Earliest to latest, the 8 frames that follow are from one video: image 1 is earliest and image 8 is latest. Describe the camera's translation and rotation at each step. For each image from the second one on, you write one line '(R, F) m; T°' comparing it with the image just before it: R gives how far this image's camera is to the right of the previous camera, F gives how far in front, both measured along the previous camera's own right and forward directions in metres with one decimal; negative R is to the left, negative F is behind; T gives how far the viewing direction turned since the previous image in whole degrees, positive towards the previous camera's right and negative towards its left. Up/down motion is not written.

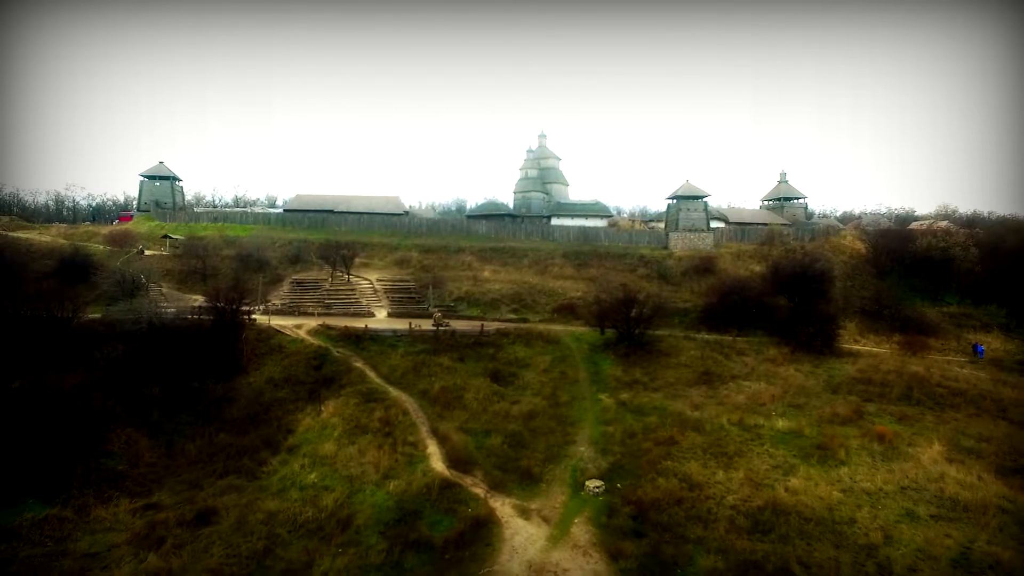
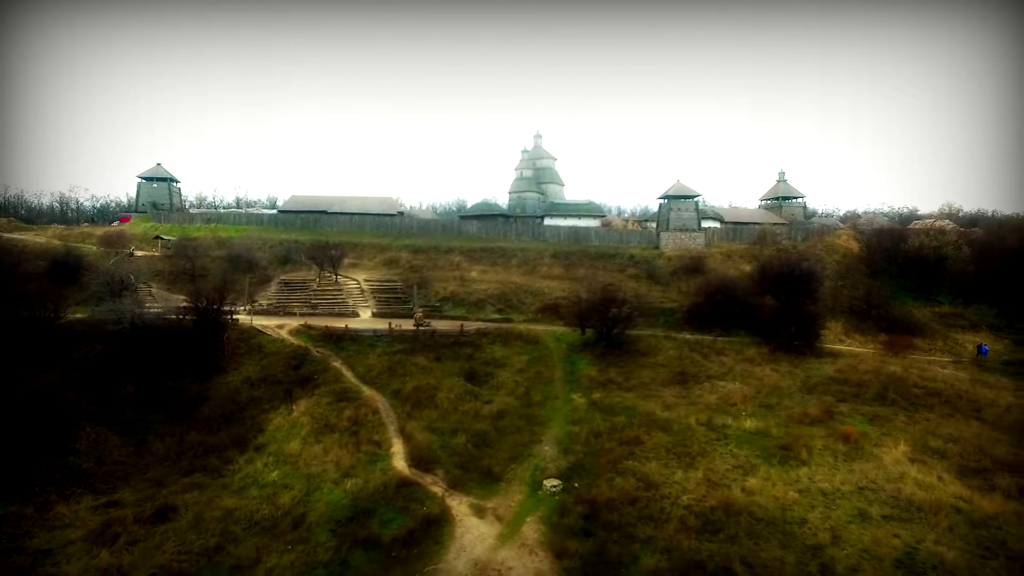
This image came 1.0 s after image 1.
(+1.6, -0.1) m; -1°
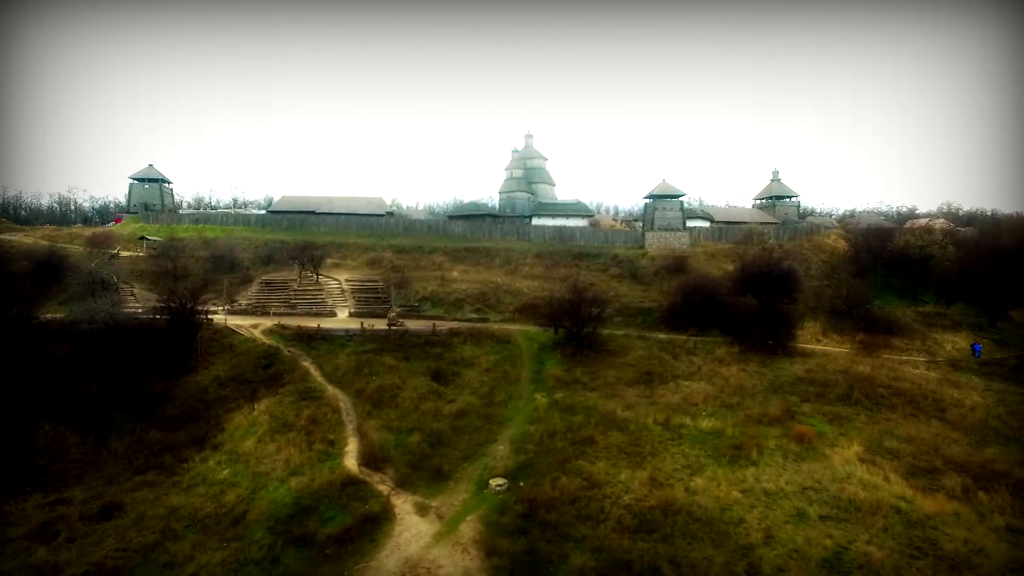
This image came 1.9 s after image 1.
(+1.9, 0.0) m; 0°
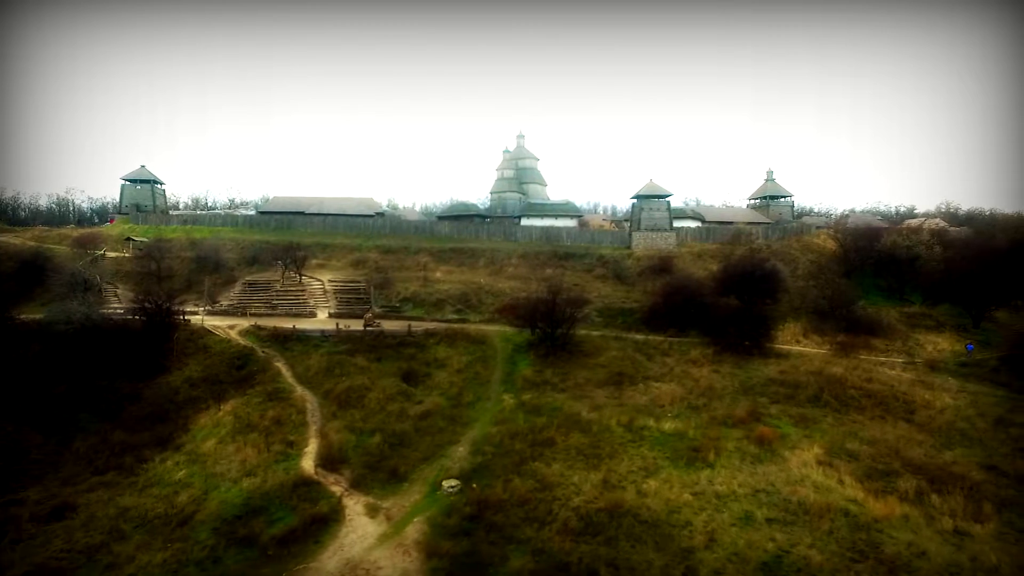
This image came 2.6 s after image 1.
(+1.6, 0.0) m; 0°
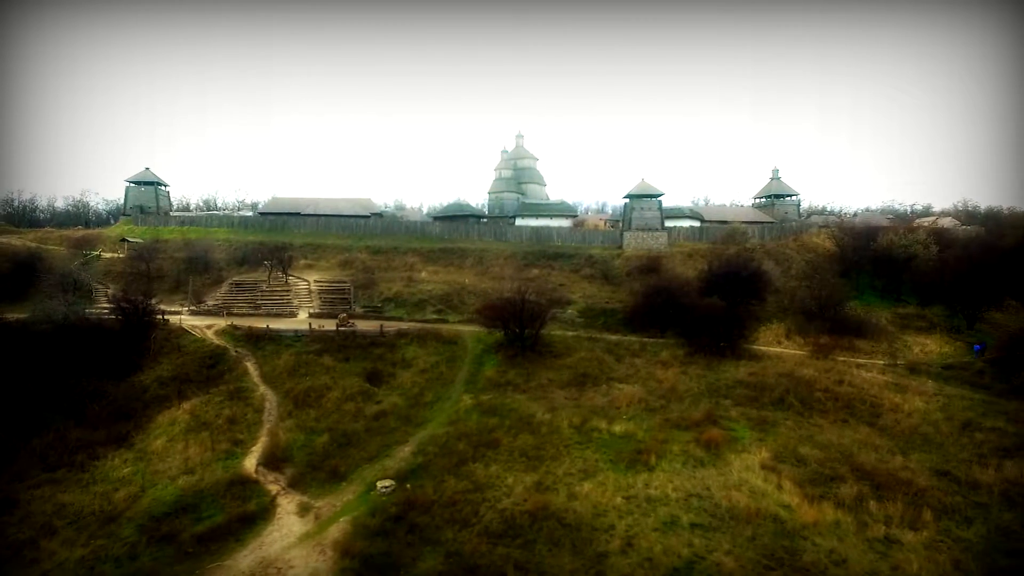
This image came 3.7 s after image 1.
(+2.6, +0.2) m; -2°
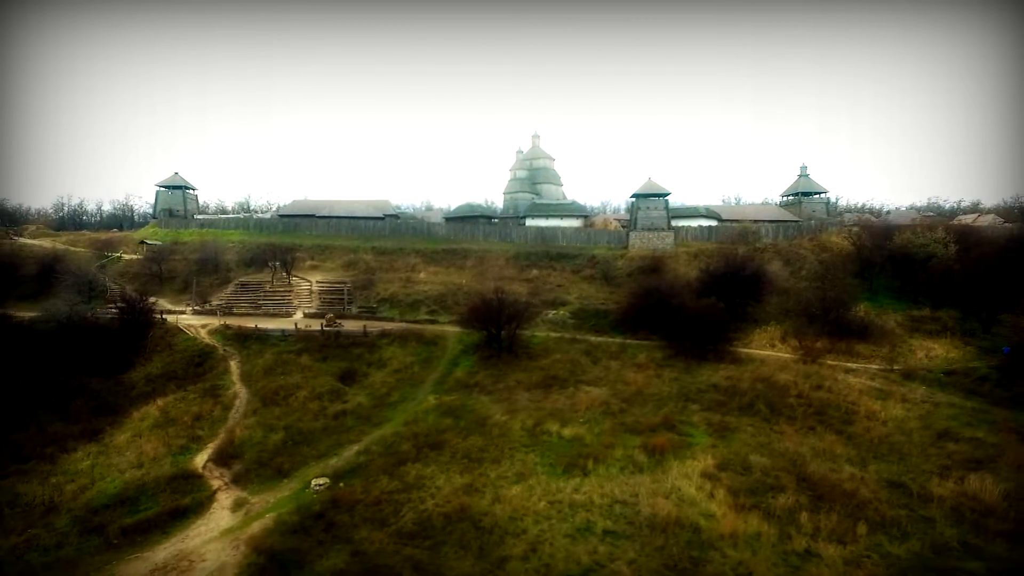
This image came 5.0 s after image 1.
(+3.4, +0.2) m; -4°
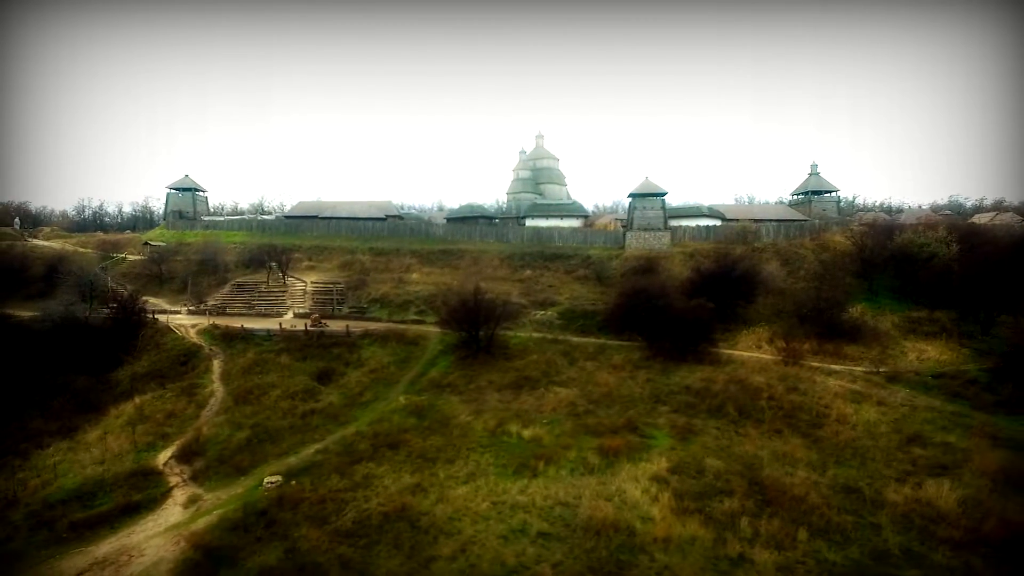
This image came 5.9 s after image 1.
(+2.3, +0.1) m; -2°
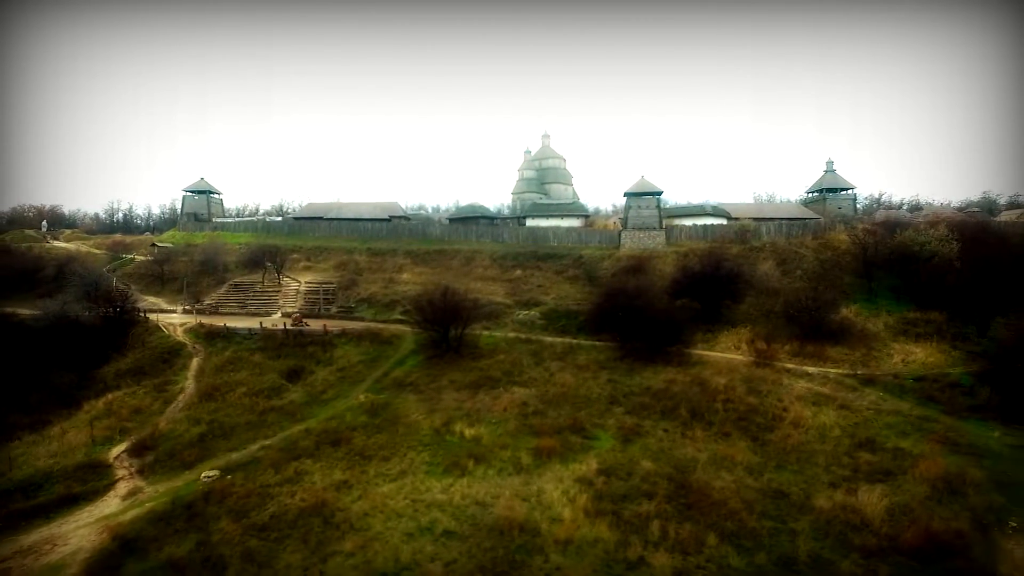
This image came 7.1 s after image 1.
(+3.2, +0.1) m; -3°
